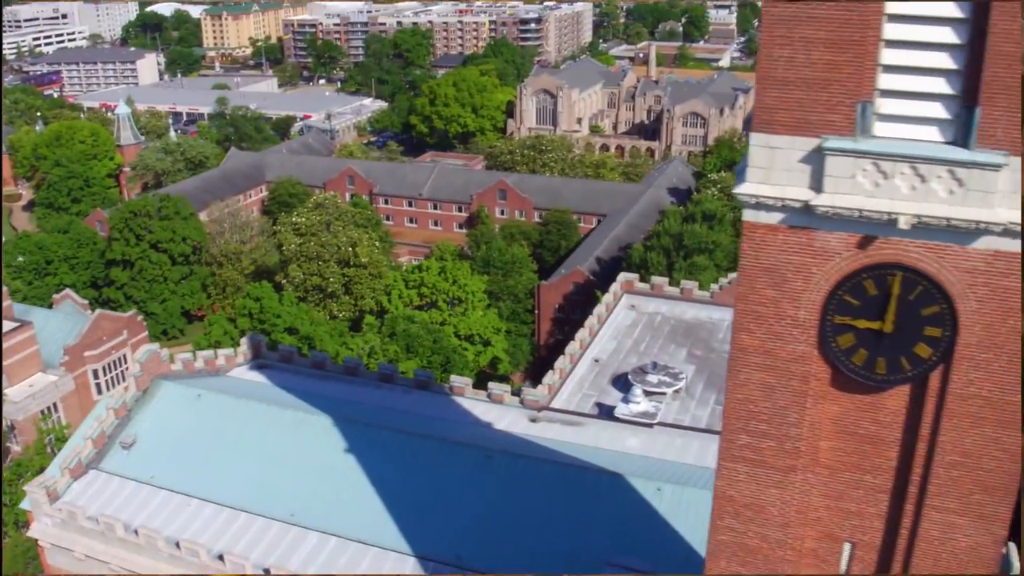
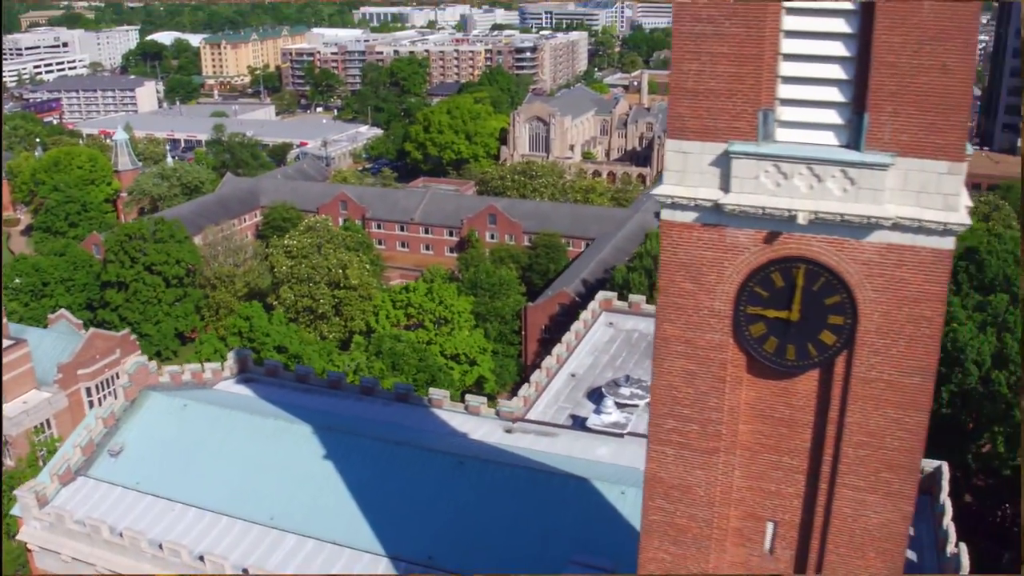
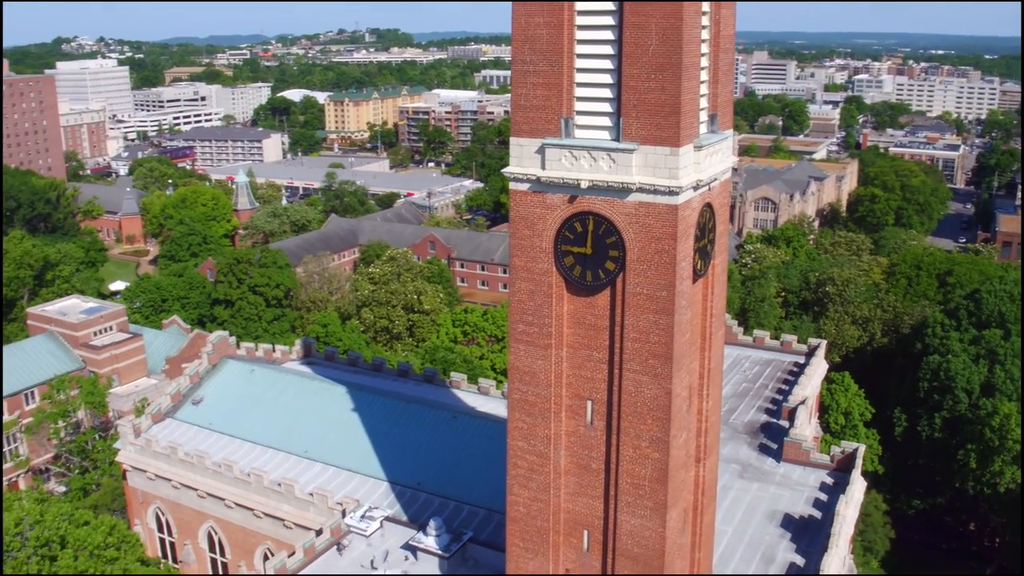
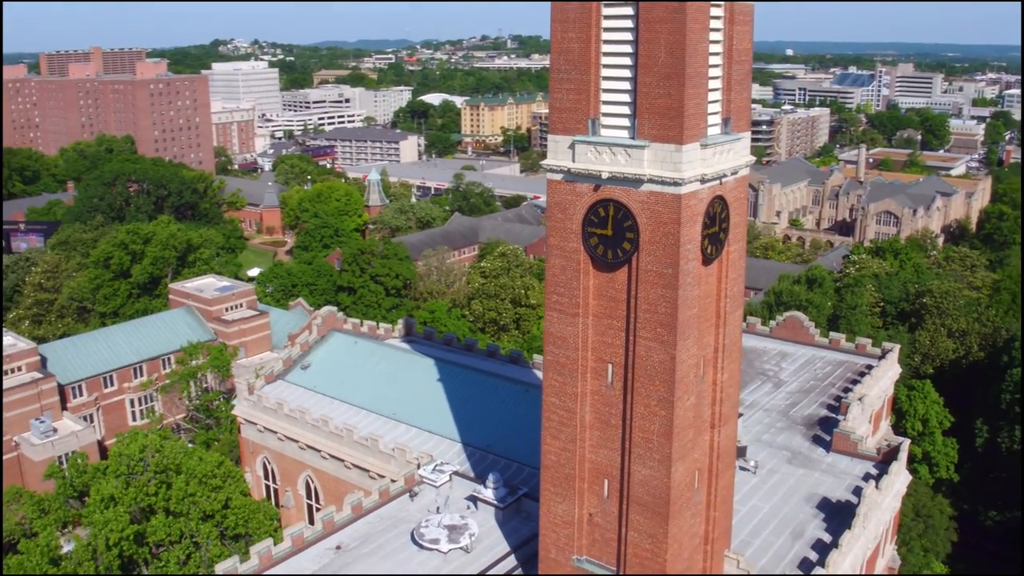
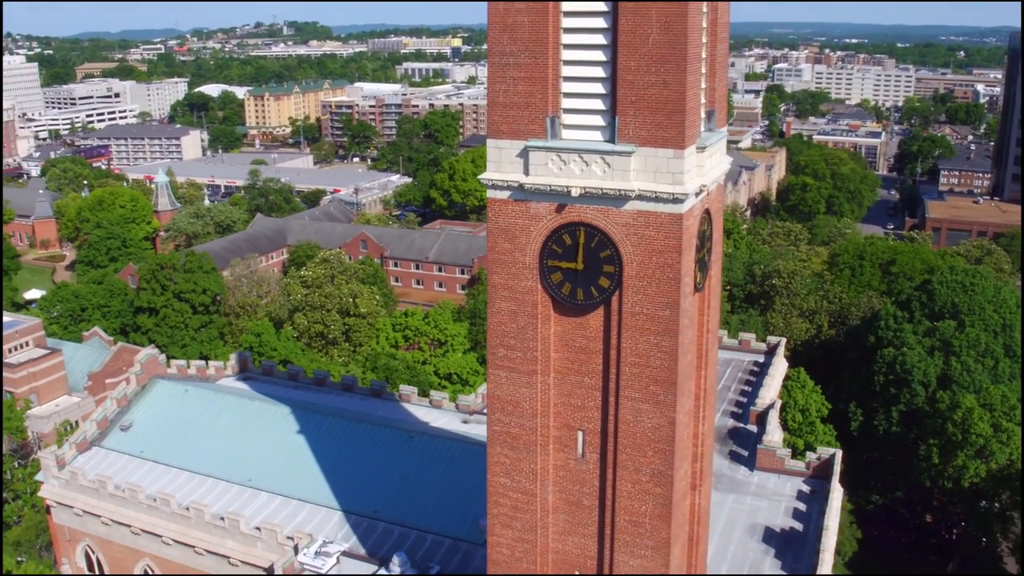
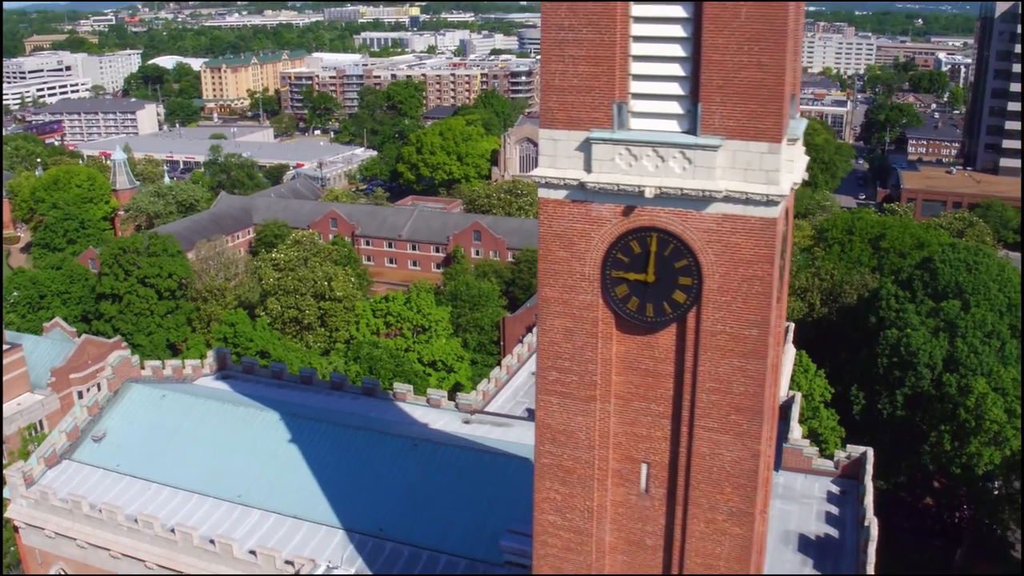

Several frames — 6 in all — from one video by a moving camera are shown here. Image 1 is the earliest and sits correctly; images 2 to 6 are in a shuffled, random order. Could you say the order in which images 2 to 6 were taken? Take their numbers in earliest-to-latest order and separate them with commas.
2, 6, 5, 3, 4
